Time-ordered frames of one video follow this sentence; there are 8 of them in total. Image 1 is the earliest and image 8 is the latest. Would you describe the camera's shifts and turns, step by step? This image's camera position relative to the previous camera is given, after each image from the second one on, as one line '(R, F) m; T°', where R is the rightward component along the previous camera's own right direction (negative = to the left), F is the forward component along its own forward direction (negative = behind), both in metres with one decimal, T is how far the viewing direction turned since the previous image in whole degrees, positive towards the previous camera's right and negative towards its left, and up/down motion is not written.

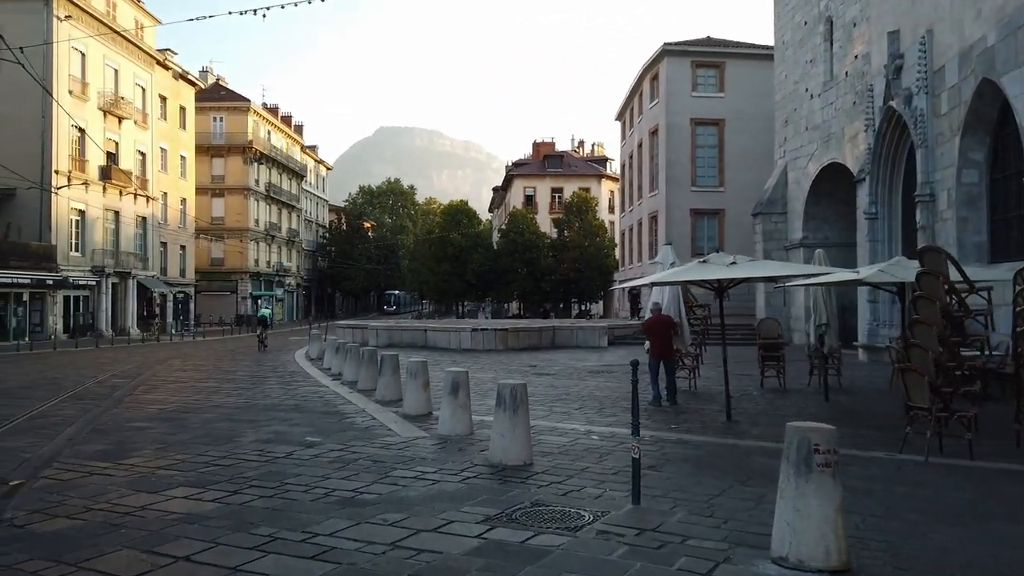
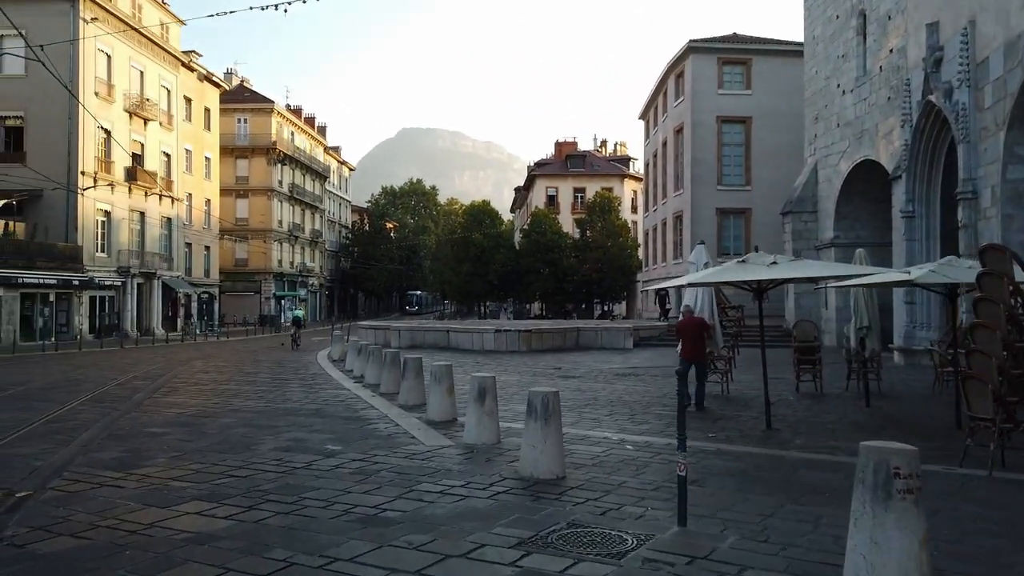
(-0.1, +0.4) m; -2°
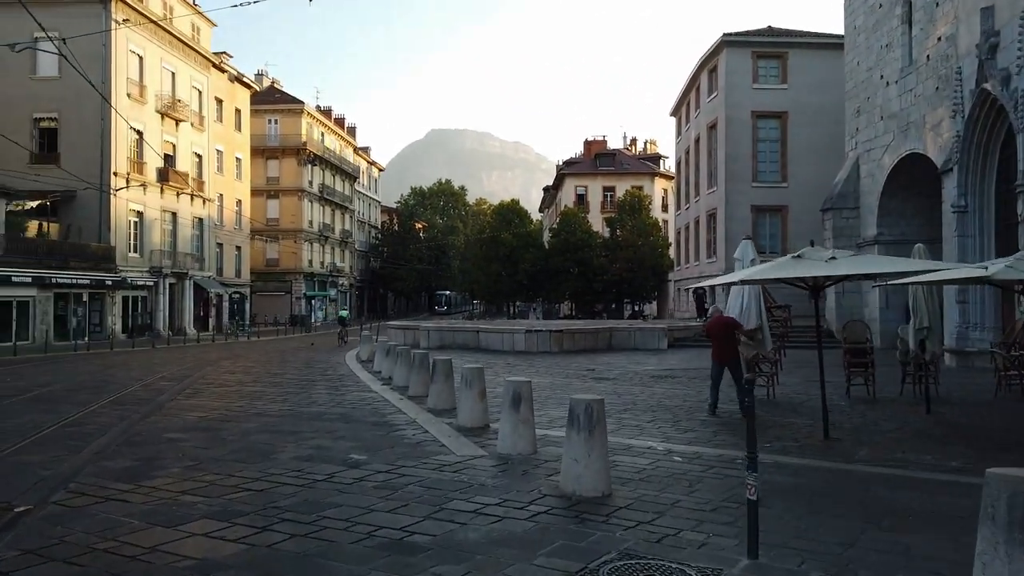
(-0.1, +0.5) m; -2°
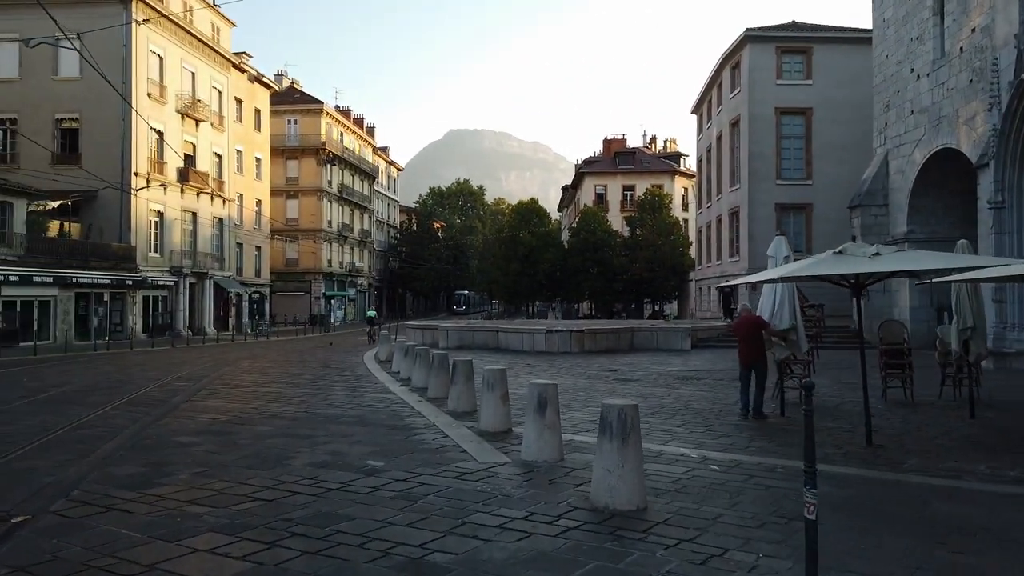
(-0.1, +0.4) m; -1°
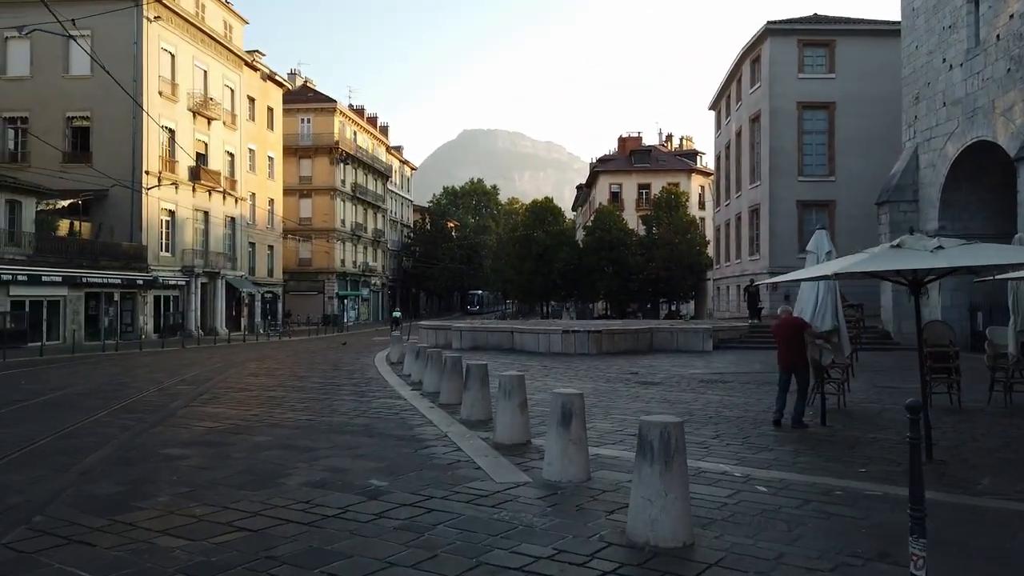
(-0.1, +0.7) m; -1°
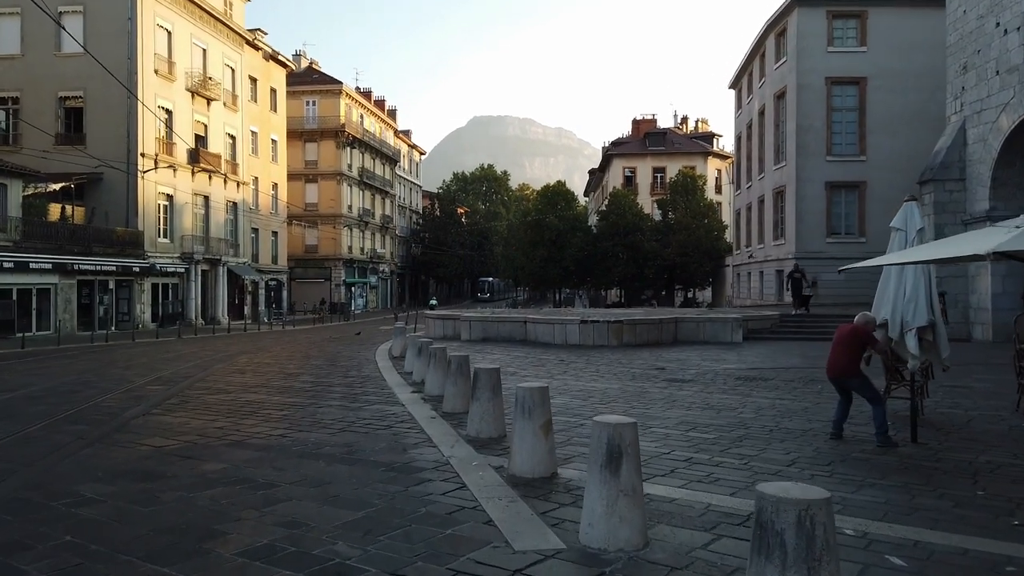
(-0.1, +1.7) m; -1°
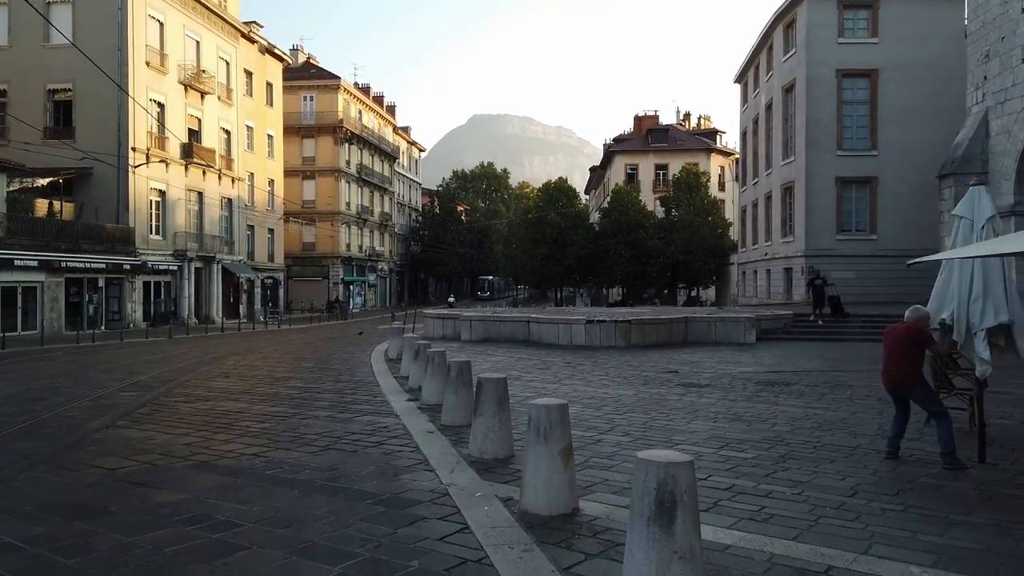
(-0.1, +1.0) m; 0°
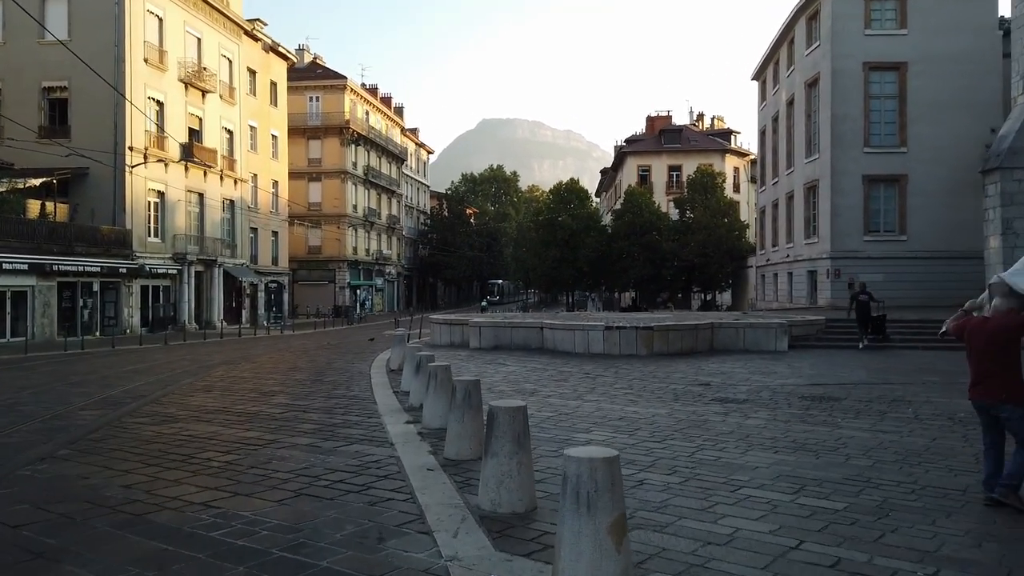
(-0.1, +1.4) m; -1°
